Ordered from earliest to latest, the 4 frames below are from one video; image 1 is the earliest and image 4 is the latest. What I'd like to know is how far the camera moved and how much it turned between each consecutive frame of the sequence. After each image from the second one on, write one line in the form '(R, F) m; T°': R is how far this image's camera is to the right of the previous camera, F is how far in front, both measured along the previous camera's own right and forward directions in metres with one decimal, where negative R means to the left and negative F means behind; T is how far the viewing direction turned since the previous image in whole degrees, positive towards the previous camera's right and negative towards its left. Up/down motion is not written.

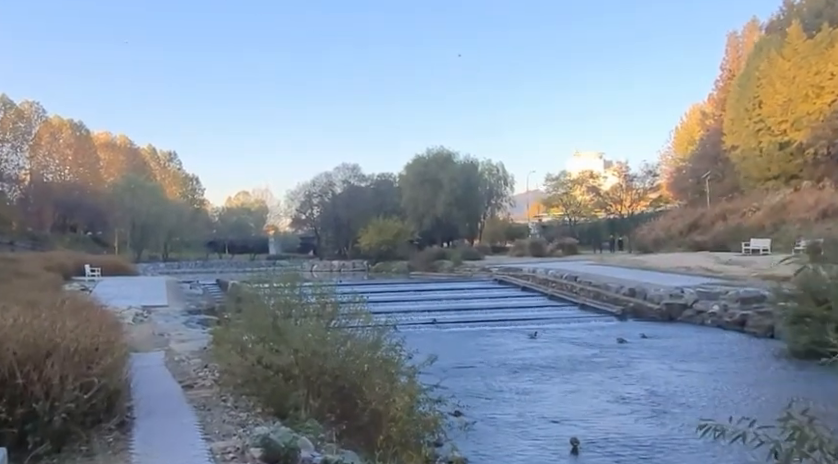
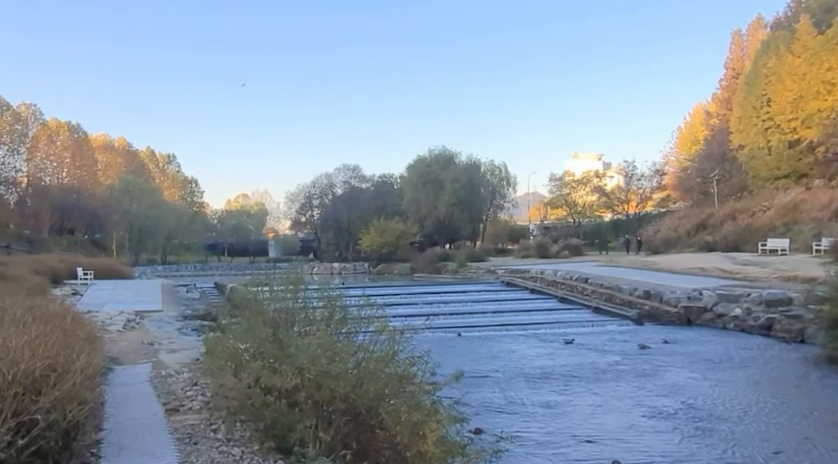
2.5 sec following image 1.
(-0.2, +1.0) m; 0°
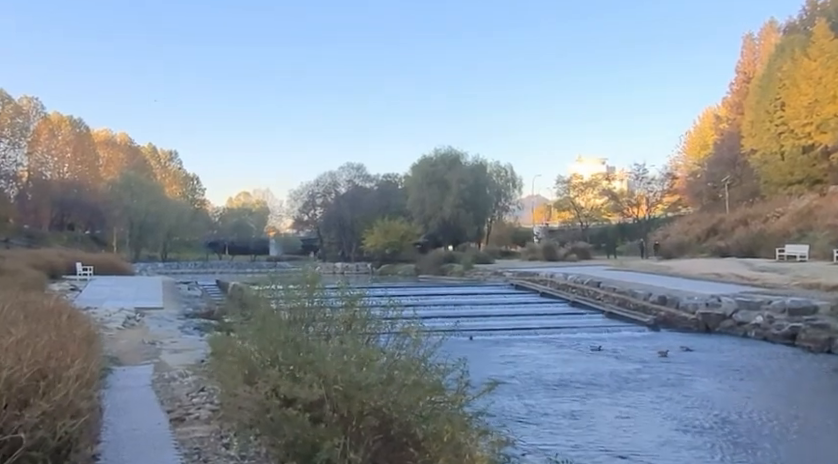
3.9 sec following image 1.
(-0.2, +0.6) m; 0°
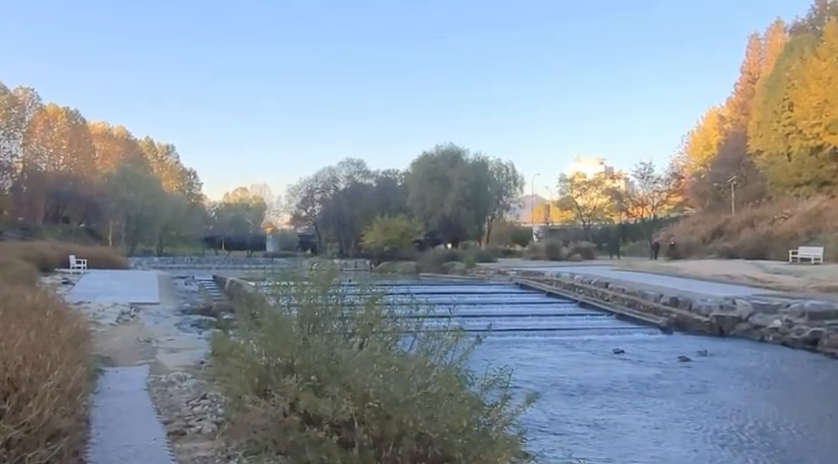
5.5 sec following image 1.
(-0.2, +0.7) m; 0°
